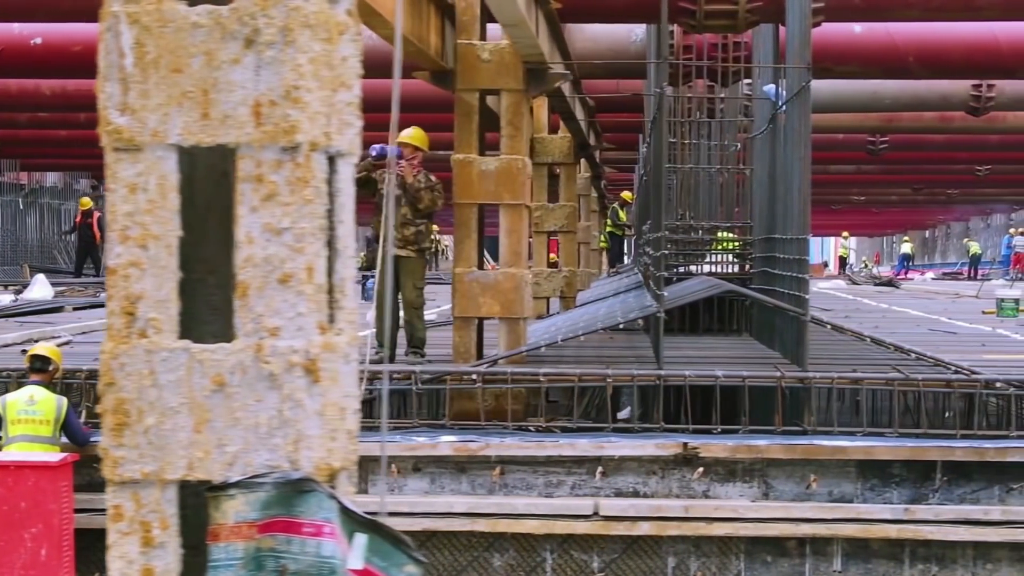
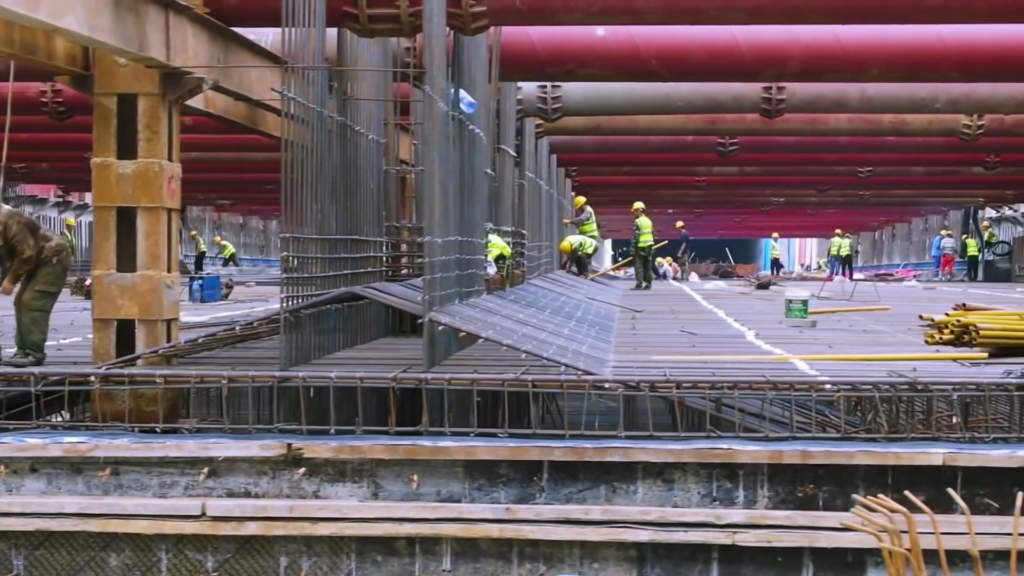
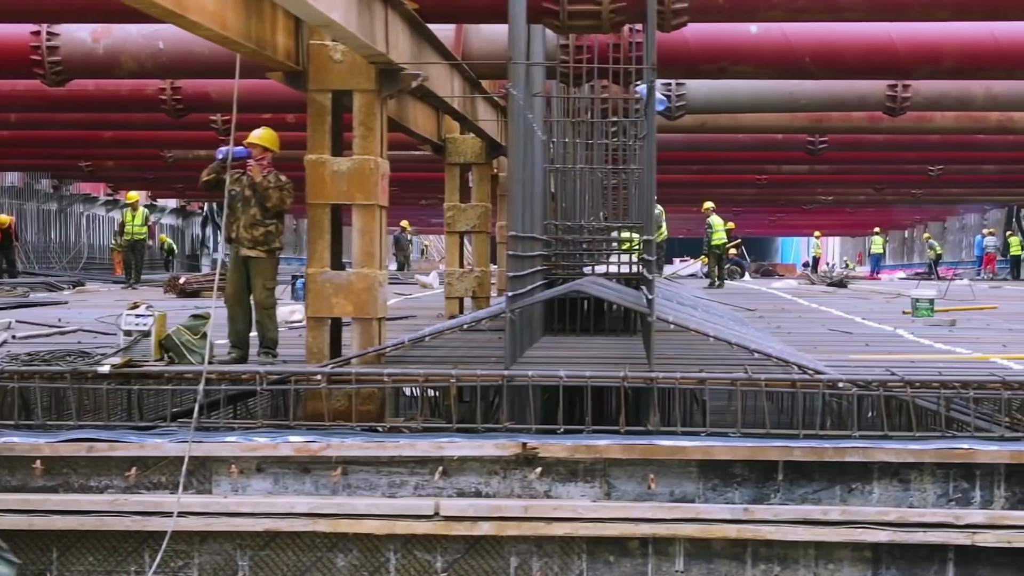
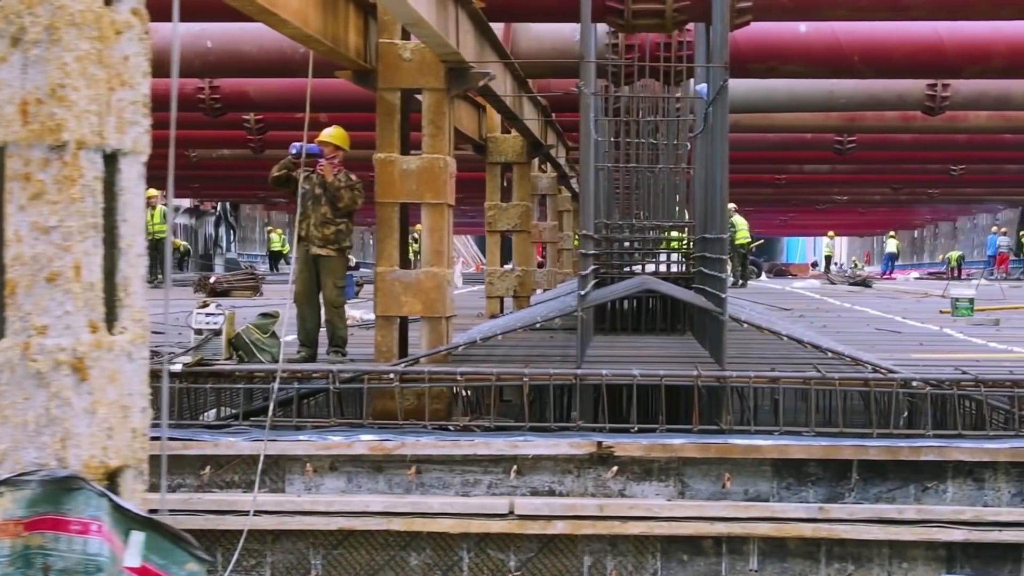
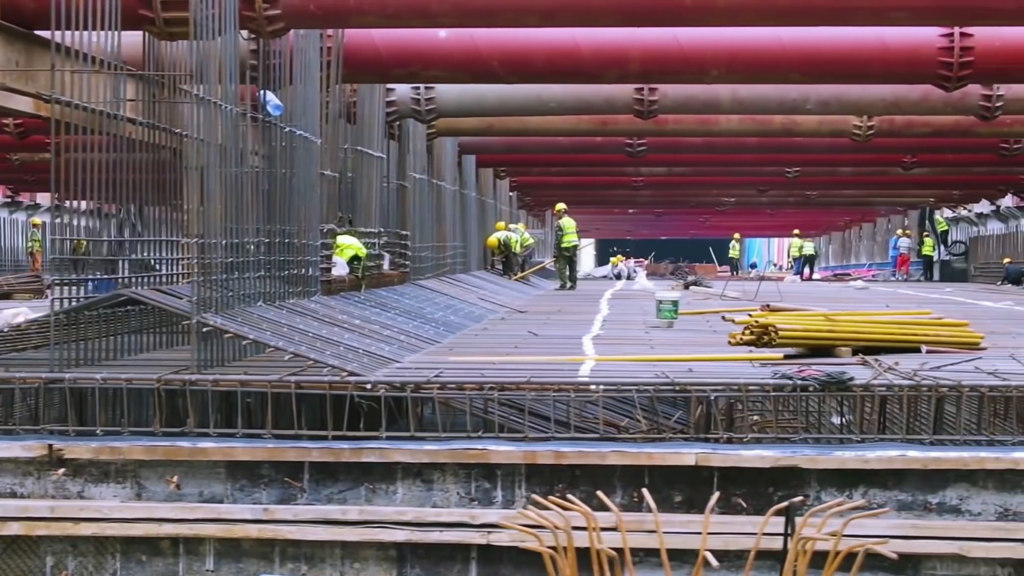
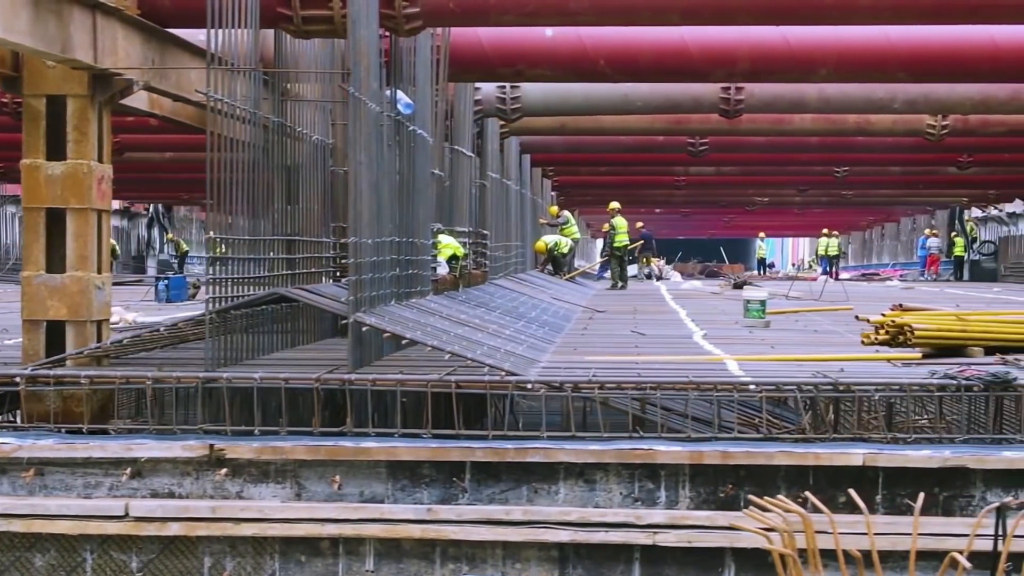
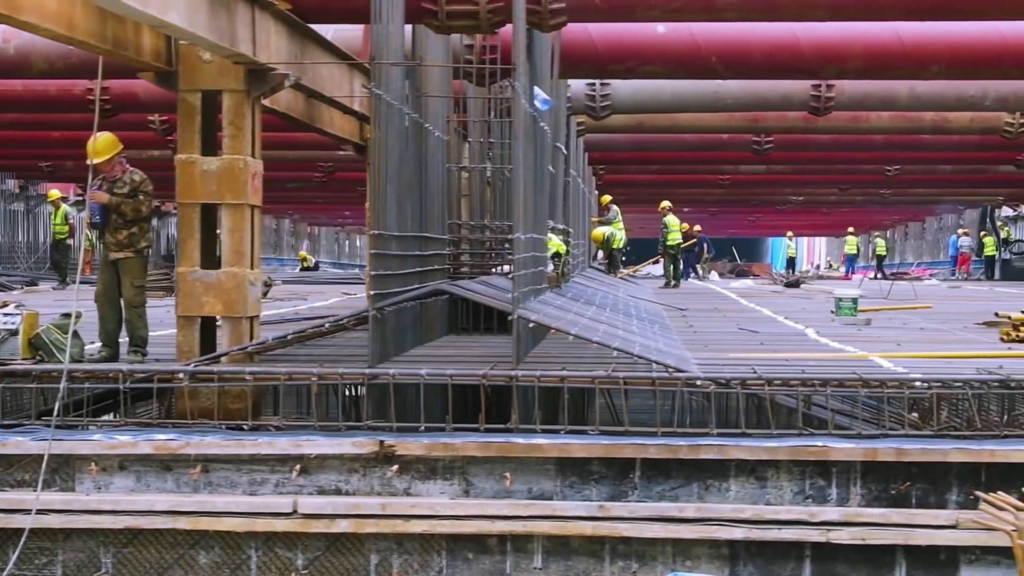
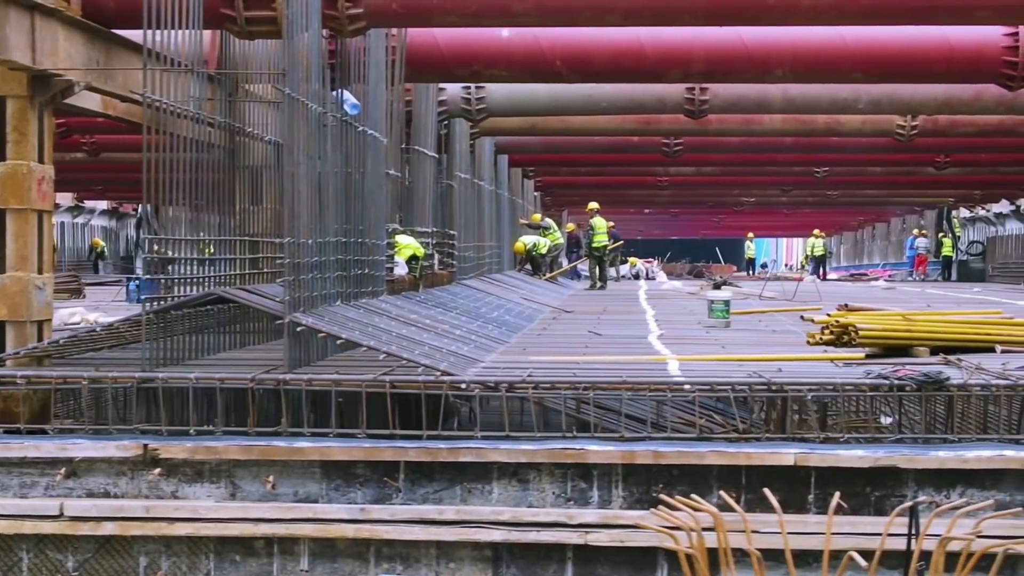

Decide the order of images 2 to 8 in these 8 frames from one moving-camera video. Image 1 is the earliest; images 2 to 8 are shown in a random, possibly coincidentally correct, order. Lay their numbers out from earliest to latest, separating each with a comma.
4, 3, 7, 2, 6, 8, 5
